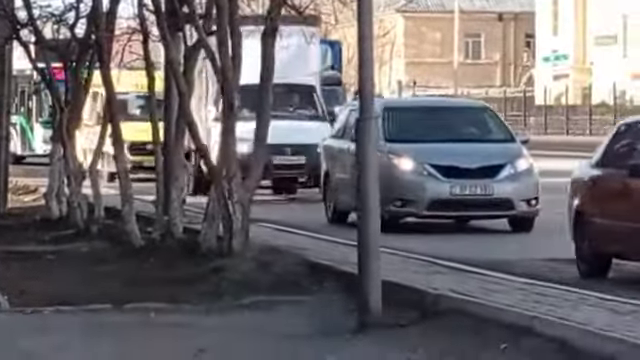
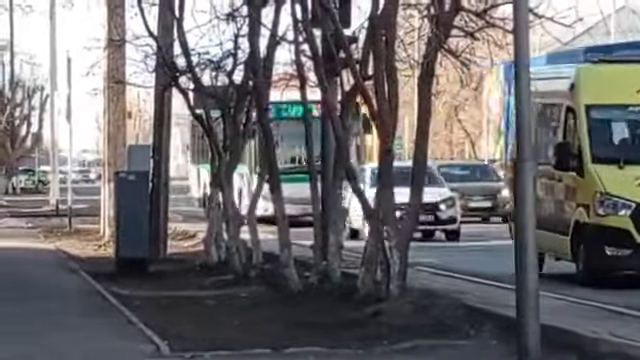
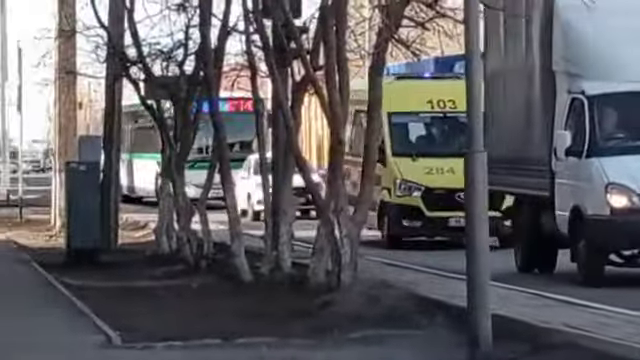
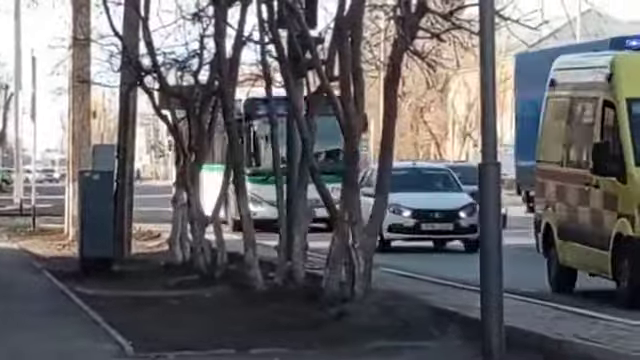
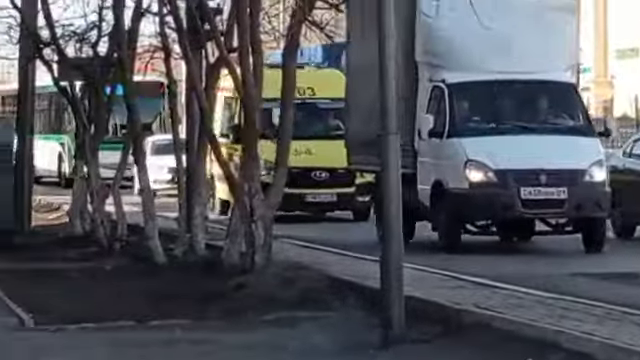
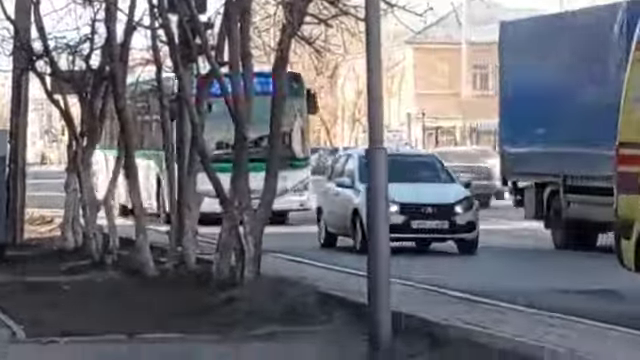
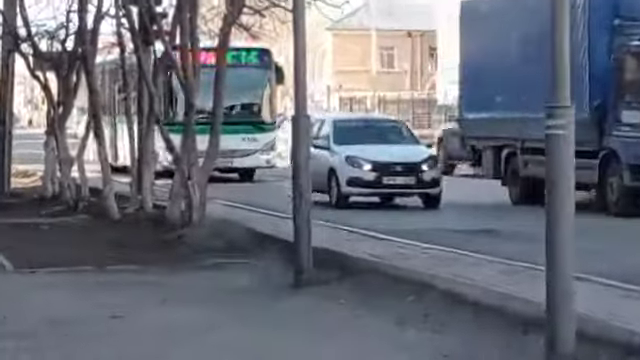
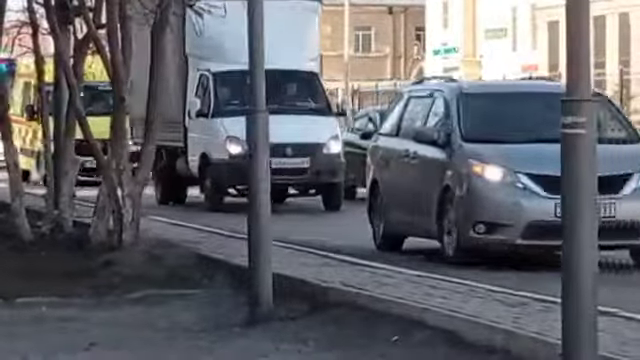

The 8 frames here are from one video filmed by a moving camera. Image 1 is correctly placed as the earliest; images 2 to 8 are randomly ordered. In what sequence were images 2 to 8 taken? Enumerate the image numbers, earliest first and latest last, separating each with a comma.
8, 5, 3, 2, 4, 6, 7
